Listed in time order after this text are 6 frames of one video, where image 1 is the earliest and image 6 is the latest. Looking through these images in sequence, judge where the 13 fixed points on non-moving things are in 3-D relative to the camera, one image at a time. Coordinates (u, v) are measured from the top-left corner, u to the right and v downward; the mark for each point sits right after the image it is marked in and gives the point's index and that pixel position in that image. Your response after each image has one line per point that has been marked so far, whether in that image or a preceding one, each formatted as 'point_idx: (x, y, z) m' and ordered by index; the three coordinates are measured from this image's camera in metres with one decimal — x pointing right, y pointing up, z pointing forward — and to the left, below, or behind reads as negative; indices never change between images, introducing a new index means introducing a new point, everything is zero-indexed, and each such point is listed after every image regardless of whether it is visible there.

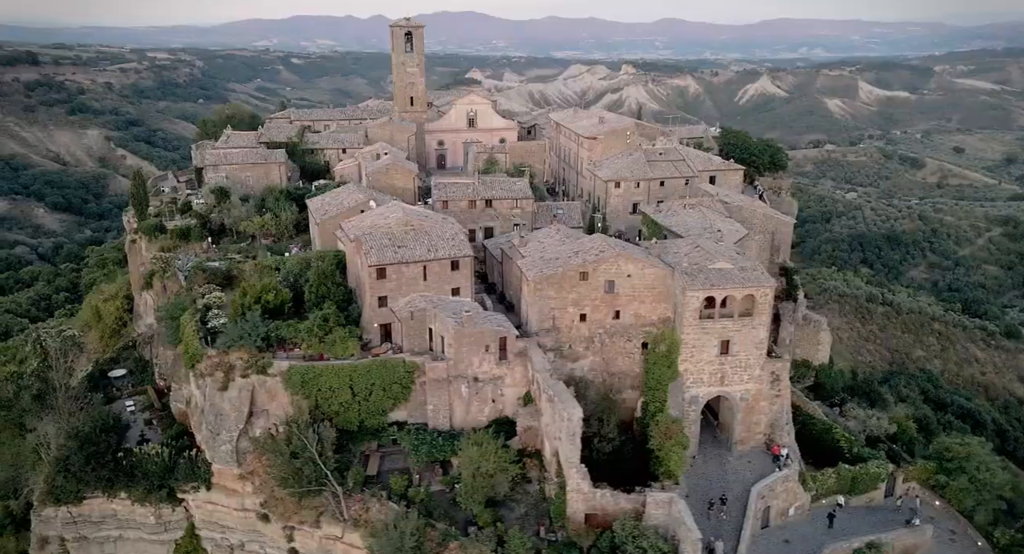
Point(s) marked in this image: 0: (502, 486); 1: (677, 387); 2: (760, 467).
0: (-0.3, -5.2, +16.0) m
1: (+4.5, -3.1, +18.2) m
2: (+7.1, -5.4, +18.6) m
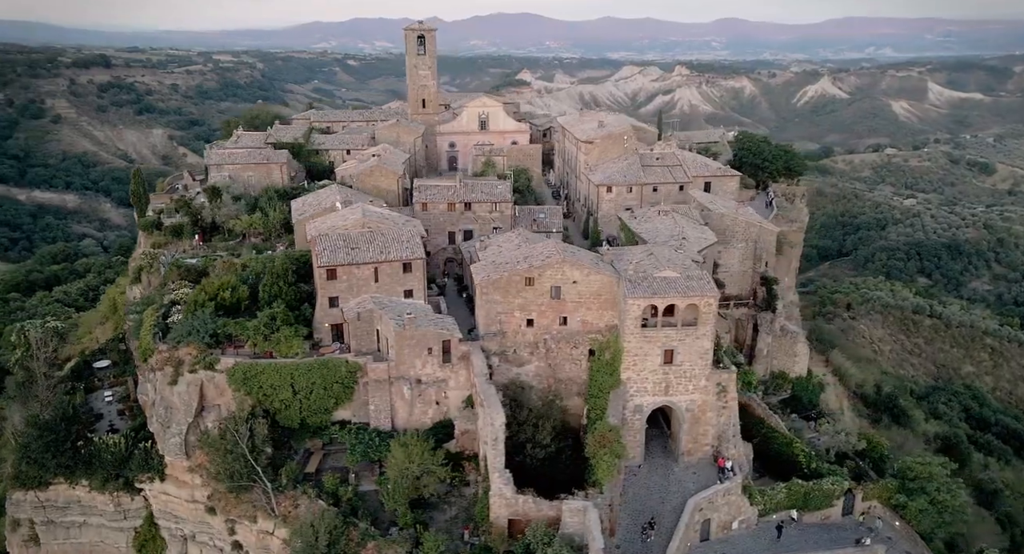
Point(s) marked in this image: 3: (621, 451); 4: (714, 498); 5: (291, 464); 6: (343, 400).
0: (-2.1, -5.2, +16.1) m
1: (+2.9, -3.3, +18.0) m
2: (+5.4, -5.7, +18.3) m
3: (+2.9, -4.6, +17.0) m
4: (+5.5, -5.9, +17.5) m
5: (-5.9, -5.0, +17.2) m
6: (-4.7, -3.4, +18.0) m
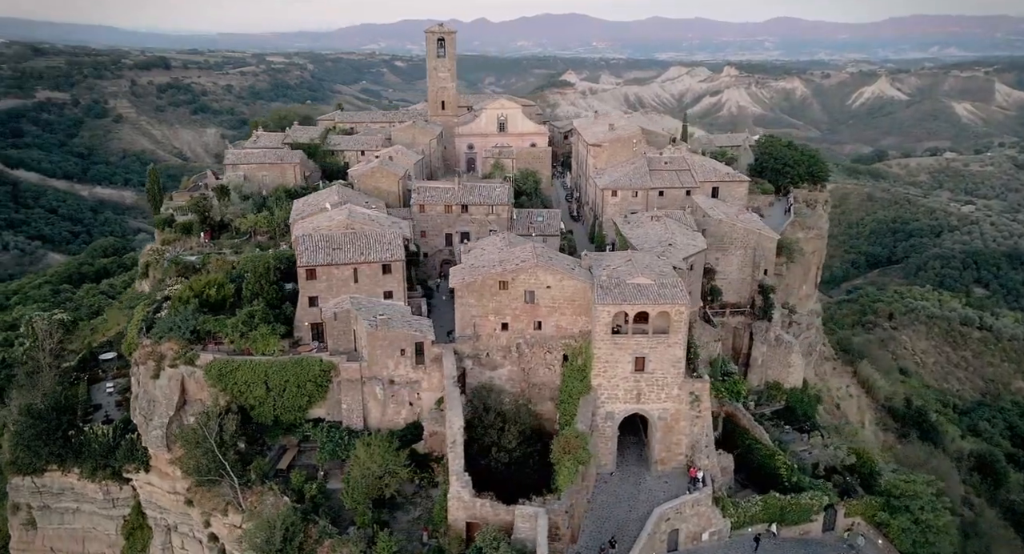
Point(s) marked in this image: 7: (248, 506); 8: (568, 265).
0: (-3.0, -5.3, +16.2) m
1: (+2.1, -3.4, +17.8) m
2: (+4.5, -5.9, +18.0) m
3: (+2.0, -4.7, +16.9) m
4: (+4.5, -6.1, +17.2) m
5: (-6.8, -5.0, +17.5) m
6: (-5.5, -3.4, +18.3) m
7: (-6.8, -5.9, +16.6) m
8: (+1.6, +0.3, +18.8) m
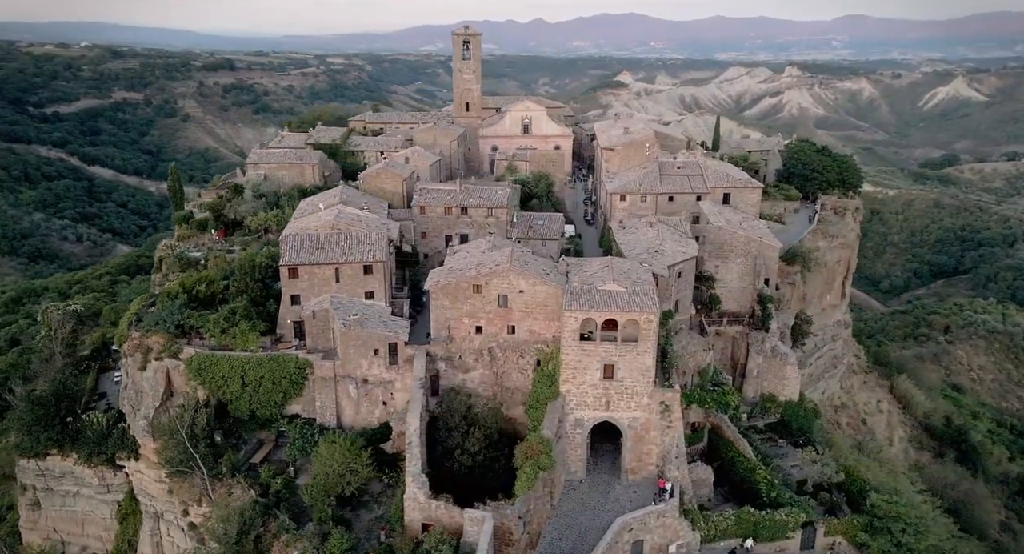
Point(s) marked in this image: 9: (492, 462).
0: (-4.1, -5.3, +16.4) m
1: (+1.2, -3.6, +17.7) m
2: (+3.6, -6.1, +17.7) m
3: (+1.0, -4.8, +16.8) m
4: (+3.5, -6.3, +16.9) m
5: (-7.7, -4.9, +18.0) m
6: (-6.4, -3.4, +18.7) m
7: (-7.8, -5.8, +17.1) m
8: (+0.9, +0.2, +18.8) m
9: (-0.5, -4.9, +17.2) m
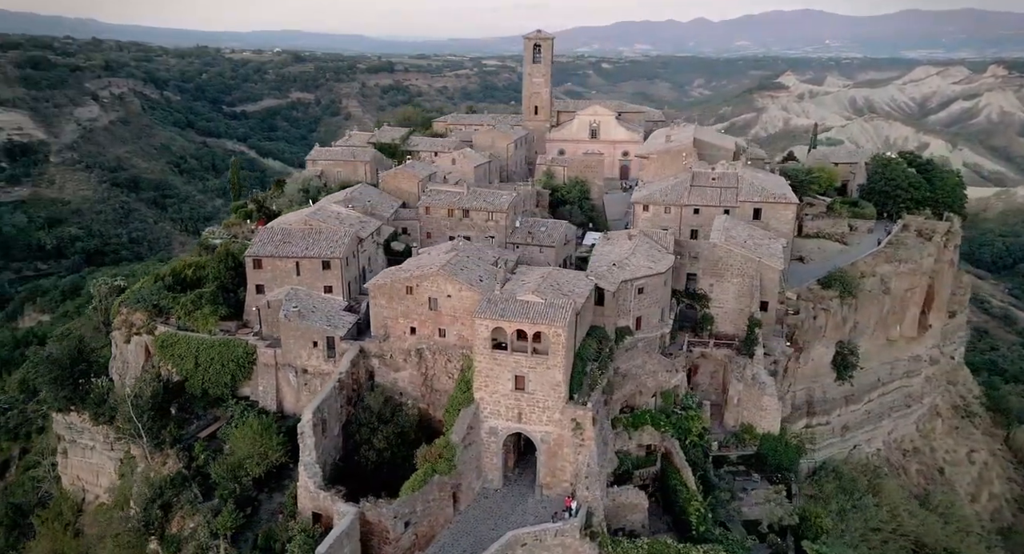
0: (-6.7, -5.1, +17.4) m
1: (-1.2, -3.7, +17.7) m
2: (+1.0, -6.4, +17.3) m
3: (-1.6, -5.0, +16.8) m
4: (+0.8, -6.6, +16.5) m
5: (-10.0, -4.5, +19.6) m
6: (-8.5, -3.1, +20.0) m
7: (-10.3, -5.4, +18.7) m
8: (-1.1, 0.0, +18.8) m
9: (-3.1, -5.0, +17.5) m
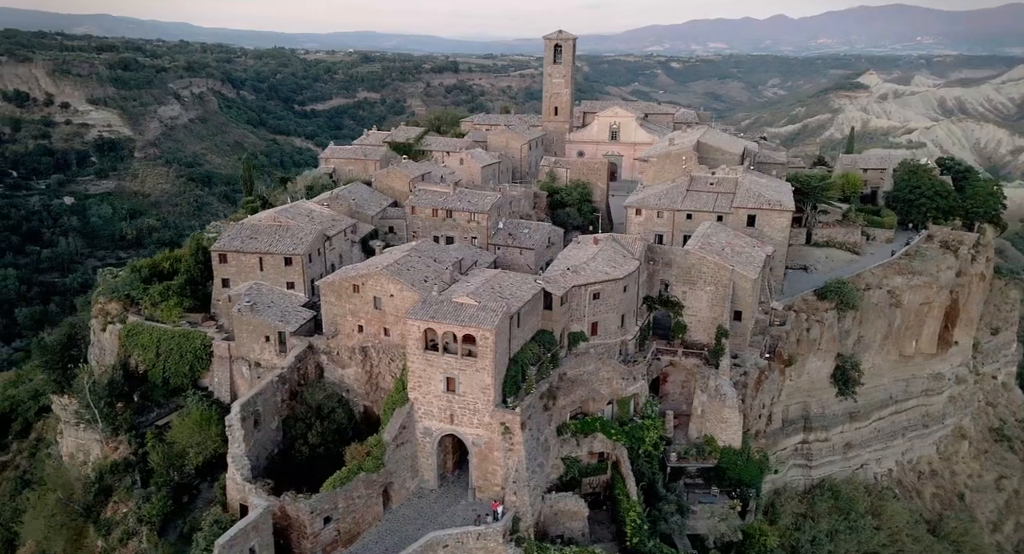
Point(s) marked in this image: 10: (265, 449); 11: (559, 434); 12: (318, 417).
0: (-8.6, -5.0, +17.9) m
1: (-3.0, -3.7, +17.8) m
2: (-1.0, -6.4, +17.2) m
3: (-3.6, -5.0, +17.0) m
4: (-1.2, -6.7, +16.5) m
5: (-11.7, -4.2, +20.4) m
6: (-10.1, -2.9, +20.7) m
7: (-12.1, -5.2, +19.5) m
8: (-2.7, 0.0, +18.9) m
9: (-4.9, -4.9, +17.8) m
10: (-6.8, -4.7, +17.7) m
11: (+1.4, -4.8, +19.7) m
12: (-5.4, -3.9, +18.4) m
